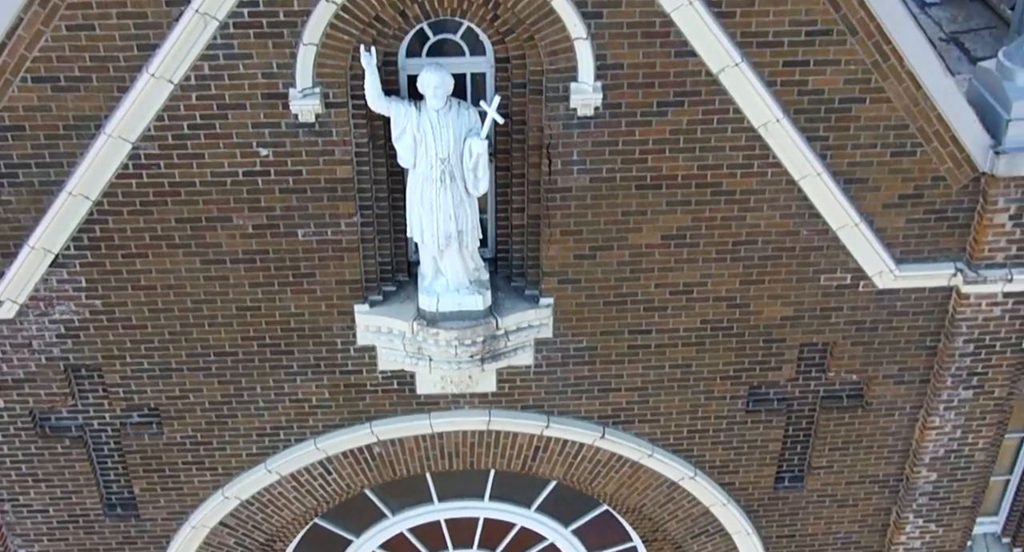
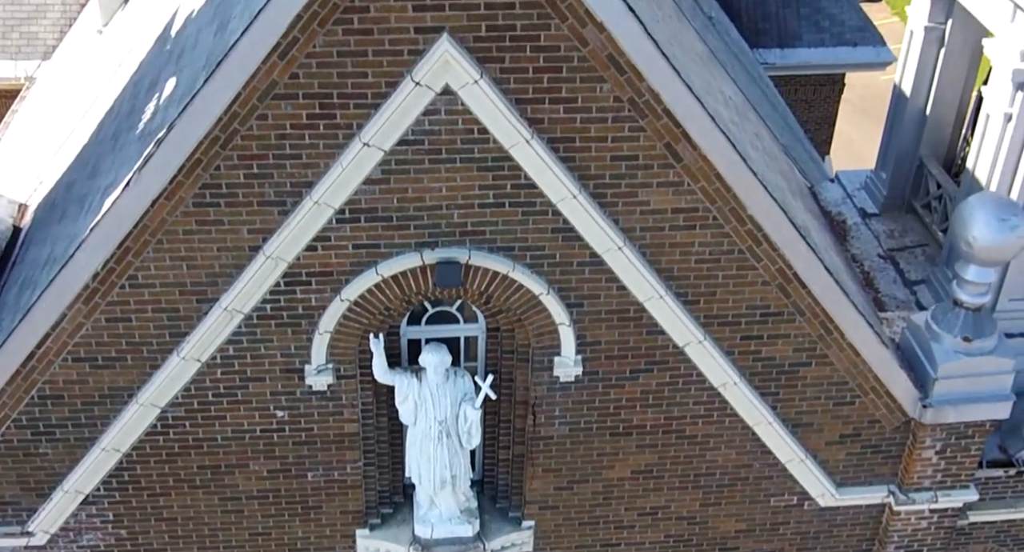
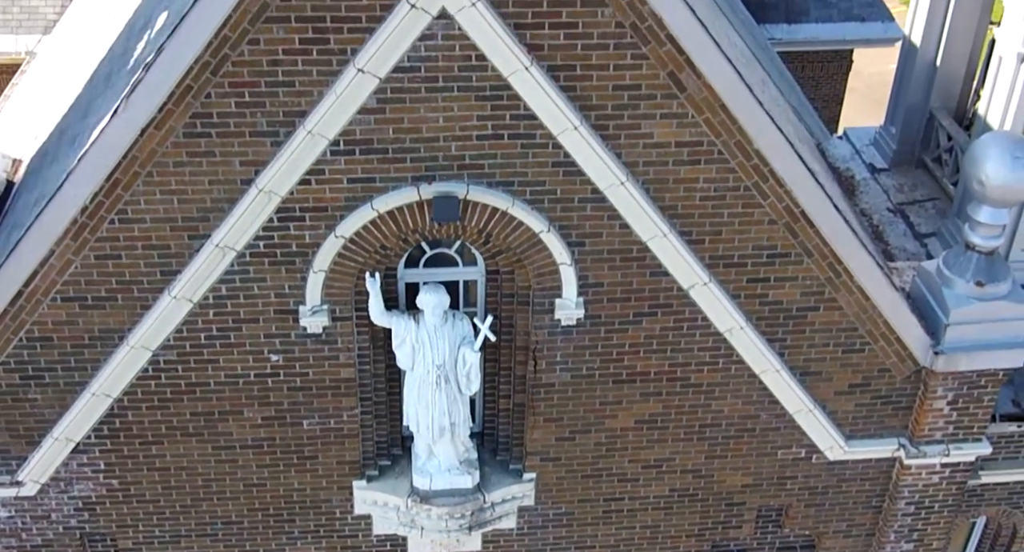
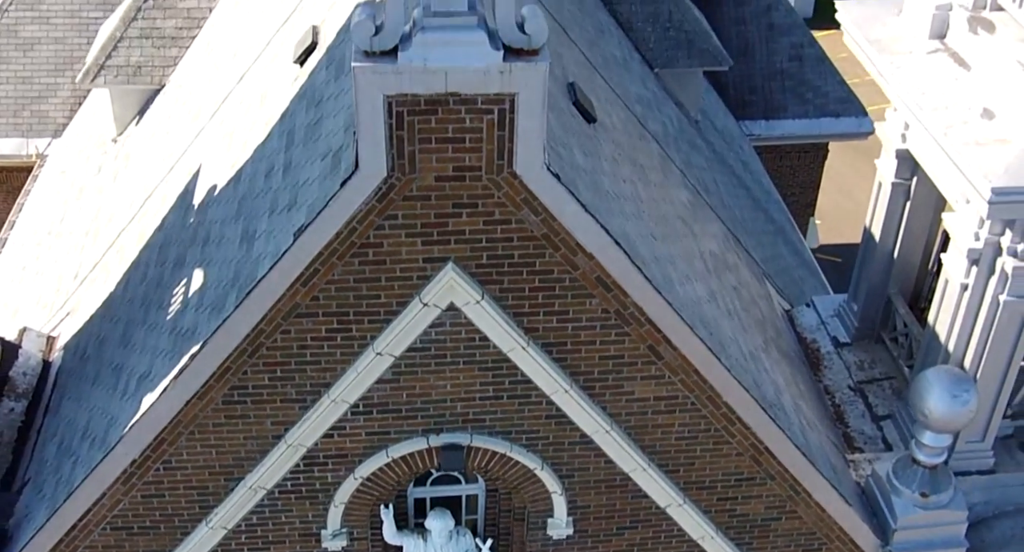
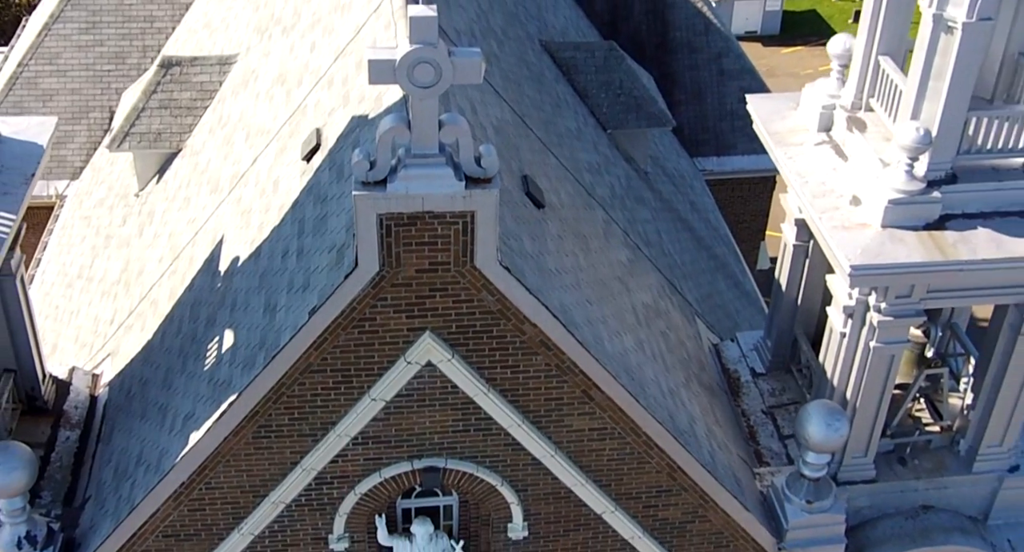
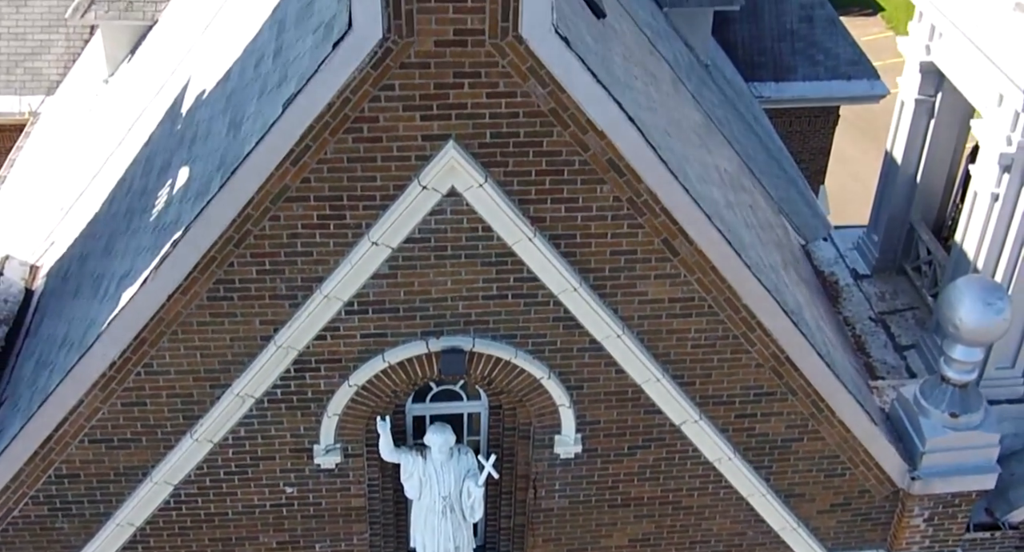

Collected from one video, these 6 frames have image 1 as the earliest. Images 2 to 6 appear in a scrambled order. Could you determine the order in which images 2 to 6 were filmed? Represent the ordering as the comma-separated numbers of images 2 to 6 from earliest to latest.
3, 2, 6, 4, 5
